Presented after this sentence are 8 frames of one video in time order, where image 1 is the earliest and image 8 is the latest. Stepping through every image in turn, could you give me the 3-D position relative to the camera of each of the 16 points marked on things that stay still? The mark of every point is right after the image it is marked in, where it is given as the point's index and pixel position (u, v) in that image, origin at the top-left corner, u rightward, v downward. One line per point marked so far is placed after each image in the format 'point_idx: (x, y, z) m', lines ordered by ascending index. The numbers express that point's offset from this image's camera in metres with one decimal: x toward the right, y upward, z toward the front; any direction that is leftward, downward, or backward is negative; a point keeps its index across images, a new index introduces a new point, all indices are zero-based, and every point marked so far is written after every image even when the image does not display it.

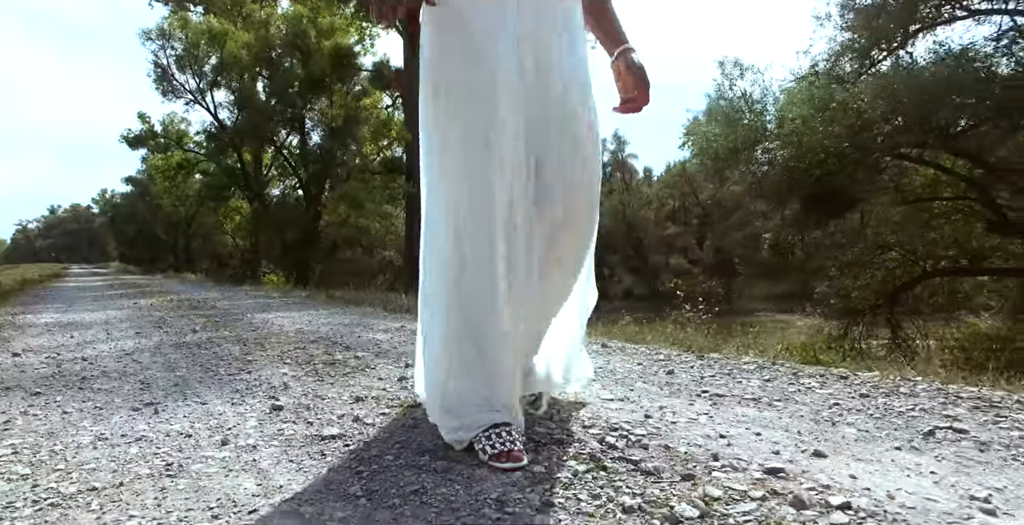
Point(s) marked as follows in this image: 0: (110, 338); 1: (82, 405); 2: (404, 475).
0: (-2.5, -0.5, +3.5) m
1: (-1.4, -0.5, +1.9) m
2: (-0.2, -0.4, +1.1) m
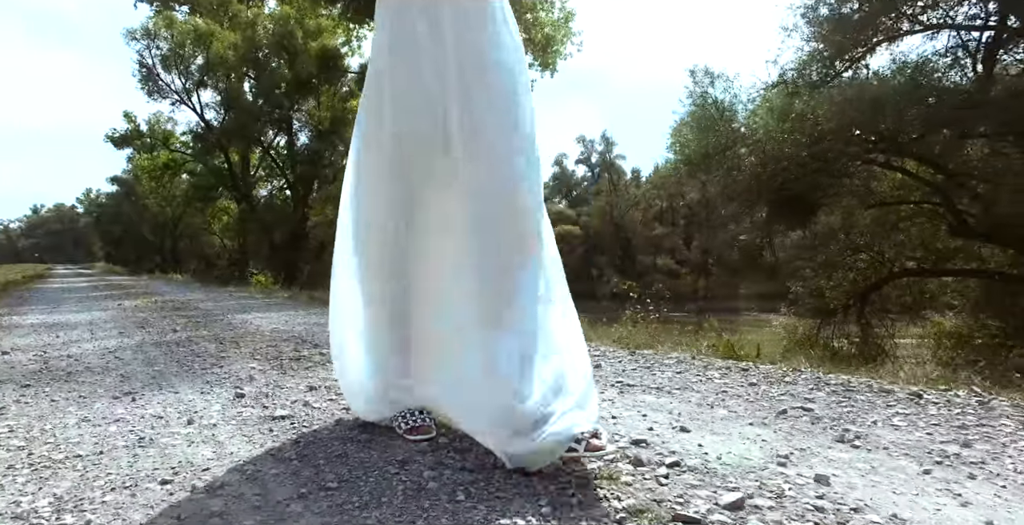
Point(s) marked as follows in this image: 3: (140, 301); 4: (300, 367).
0: (-2.8, -0.5, +3.8) m
1: (-1.7, -0.5, +2.1) m
2: (-0.4, -0.4, +1.4) m
3: (-5.3, -0.6, +8.1) m
4: (-1.0, -0.5, +2.5) m
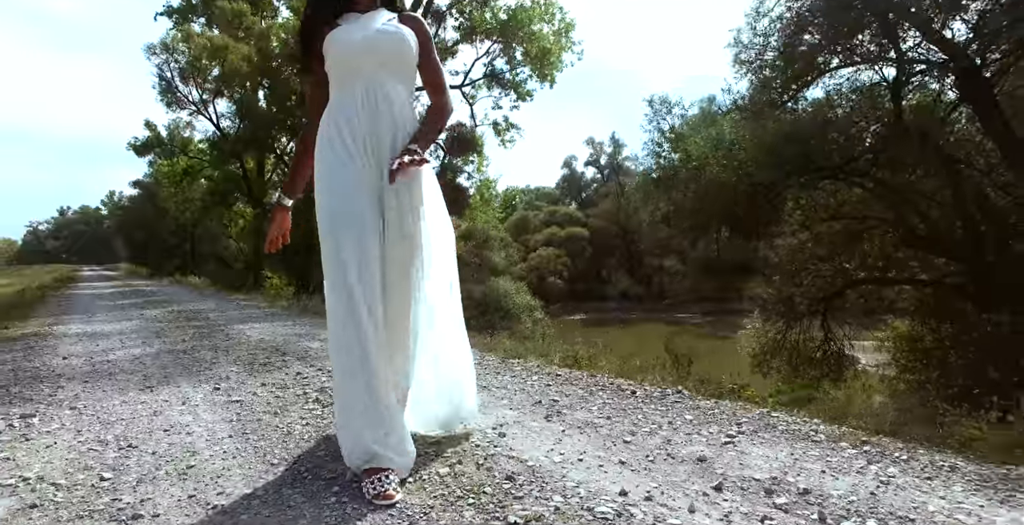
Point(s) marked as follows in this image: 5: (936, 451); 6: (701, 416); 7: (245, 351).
0: (-3.4, -0.7, +5.0) m
1: (-2.3, -0.7, +3.3) m
2: (-1.1, -0.7, +2.5) m
3: (-5.8, -0.8, +9.3) m
4: (-1.6, -0.7, +3.7) m
5: (+1.6, -0.7, +2.1) m
6: (+0.8, -0.7, +2.5) m
7: (-2.2, -0.7, +4.5) m
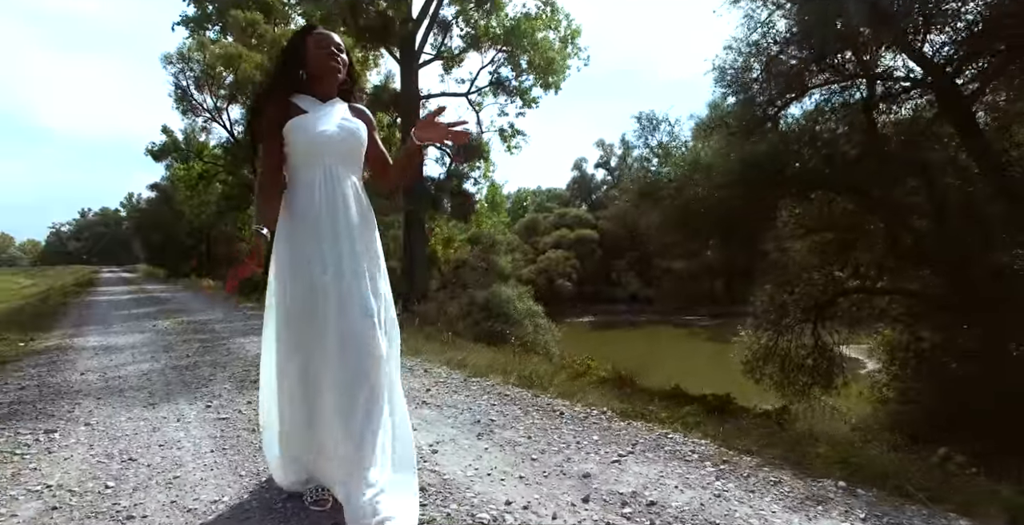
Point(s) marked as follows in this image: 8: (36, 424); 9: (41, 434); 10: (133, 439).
0: (-3.7, -1.0, +5.5) m
1: (-2.7, -0.9, +3.8) m
2: (-1.5, -0.9, +3.0) m
3: (-6.0, -1.1, +10.0) m
4: (-1.9, -0.9, +4.2) m
5: (+1.2, -0.9, +2.5) m
6: (+0.5, -0.9, +3.0) m
7: (-2.5, -0.9, +5.1) m
8: (-2.7, -0.9, +3.3) m
9: (-2.5, -0.9, +3.1) m
10: (-2.0, -0.9, +2.9) m
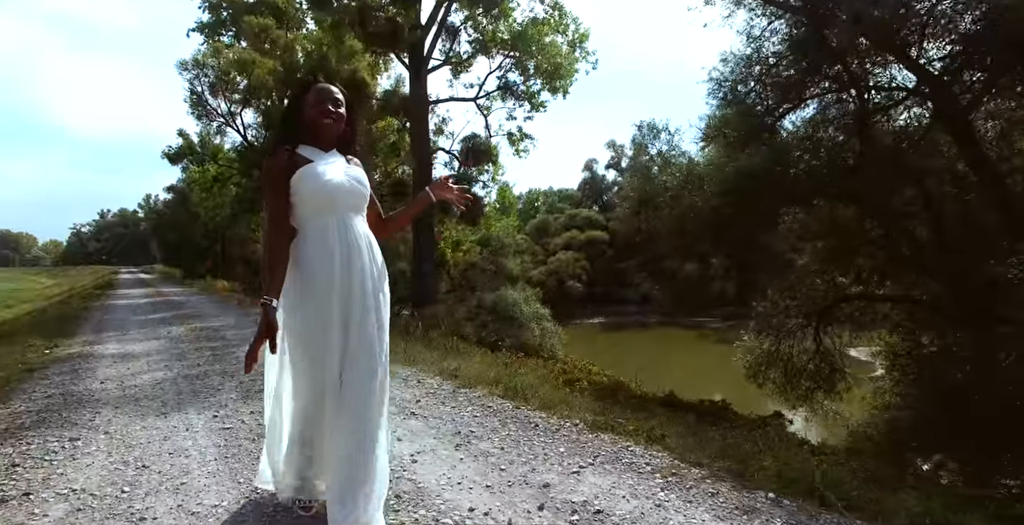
0: (-3.8, -1.1, +5.9) m
1: (-2.8, -1.1, +4.2) m
2: (-1.6, -1.1, +3.4) m
3: (-6.0, -1.2, +10.4) m
4: (-2.1, -1.1, +4.5) m
5: (+1.1, -1.1, +2.8) m
6: (+0.3, -1.1, +3.2) m
7: (-2.6, -1.1, +5.4) m
8: (-2.9, -1.1, +3.6) m
9: (-2.7, -1.1, +3.4) m
10: (-2.1, -1.1, +3.3) m
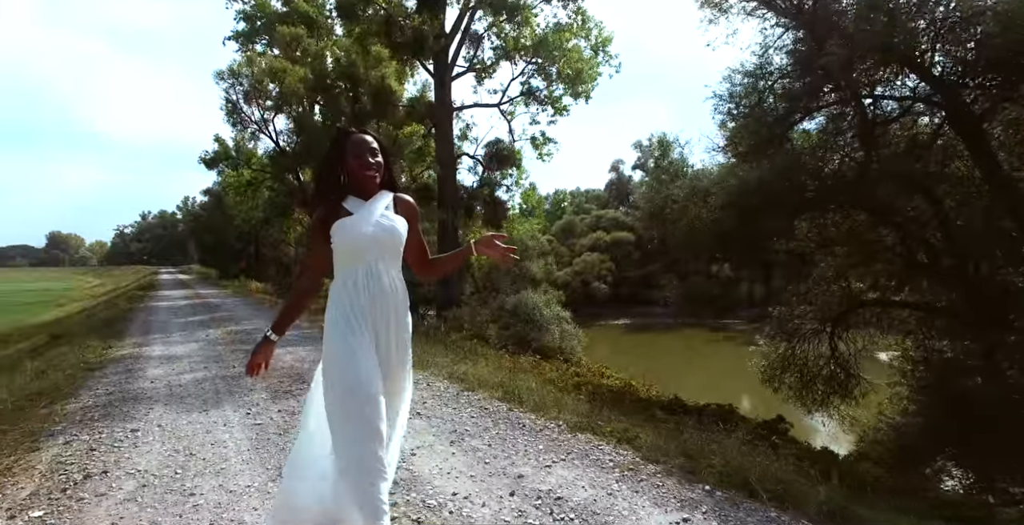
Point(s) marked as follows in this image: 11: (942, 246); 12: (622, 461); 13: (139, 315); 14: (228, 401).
0: (-3.8, -1.3, +6.6) m
1: (-2.8, -1.2, +4.8) m
2: (-1.7, -1.2, +4.0) m
3: (-5.8, -1.3, +11.2) m
4: (-2.1, -1.2, +5.1) m
5: (+0.9, -1.2, +3.3) m
6: (+0.2, -1.2, +3.7) m
7: (-2.5, -1.2, +6.0) m
8: (-3.0, -1.2, +4.3) m
9: (-2.8, -1.2, +4.1) m
10: (-2.2, -1.2, +3.9) m
11: (+8.4, +0.3, +10.8) m
12: (+0.7, -1.2, +3.5) m
13: (-11.1, -1.5, +16.7) m
14: (-2.5, -1.2, +5.0) m
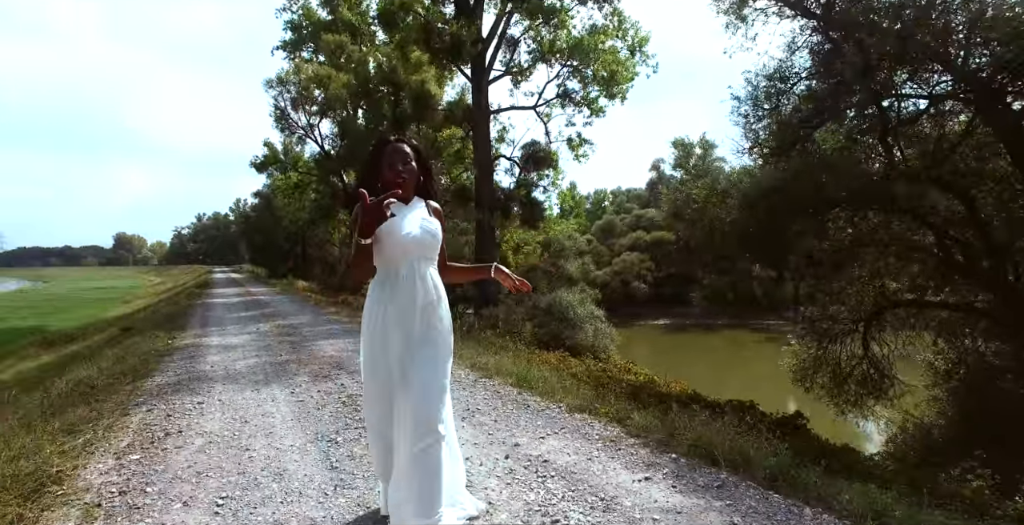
0: (-3.5, -1.2, +7.4) m
1: (-2.7, -1.2, +5.6) m
2: (-1.7, -1.2, +4.6) m
3: (-5.2, -1.3, +12.1) m
4: (-2.0, -1.2, +5.8) m
5: (+0.9, -1.2, +3.8) m
6: (+0.3, -1.2, +4.3) m
7: (-2.3, -1.2, +6.8) m
8: (-2.9, -1.2, +5.0) m
9: (-2.7, -1.2, +4.8) m
10: (-2.2, -1.2, +4.6) m
11: (+8.9, +0.3, +10.8) m
12: (+0.7, -1.2, +4.0) m
13: (-10.1, -1.5, +18.1) m
14: (-2.4, -1.2, +5.8) m
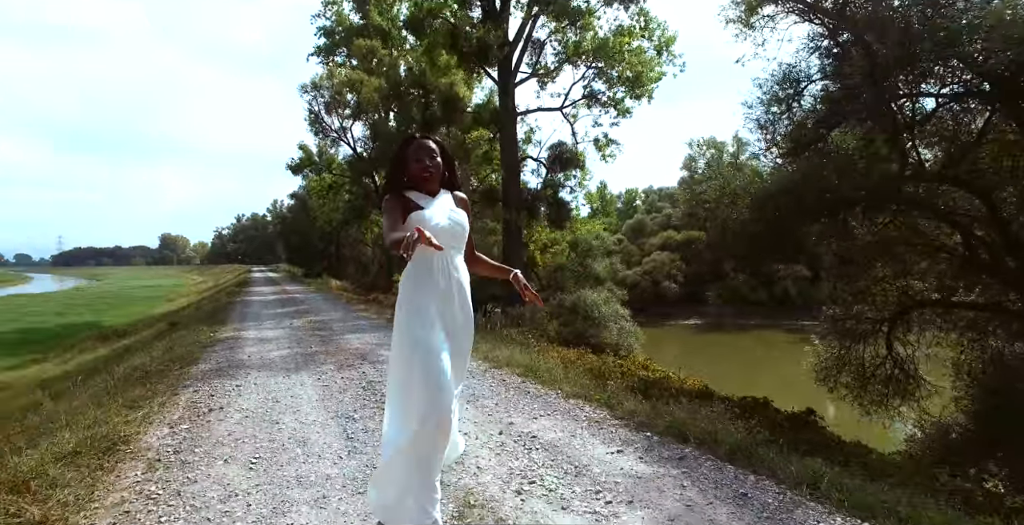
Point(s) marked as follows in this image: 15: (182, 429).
0: (-3.4, -1.2, +8.1) m
1: (-2.7, -1.2, +6.2) m
2: (-1.7, -1.2, +5.2) m
3: (-4.8, -1.3, +12.9) m
4: (-1.9, -1.2, +6.4) m
5: (+0.9, -1.2, +4.2) m
6: (+0.3, -1.2, +4.7) m
7: (-2.2, -1.2, +7.4) m
8: (-2.9, -1.2, +5.7) m
9: (-2.7, -1.2, +5.4) m
10: (-2.2, -1.2, +5.2) m
11: (+9.2, +0.3, +10.7) m
12: (+0.6, -1.2, +4.4) m
13: (-9.4, -1.5, +19.1) m
14: (-2.3, -1.2, +6.4) m
15: (-2.3, -1.2, +3.9) m
